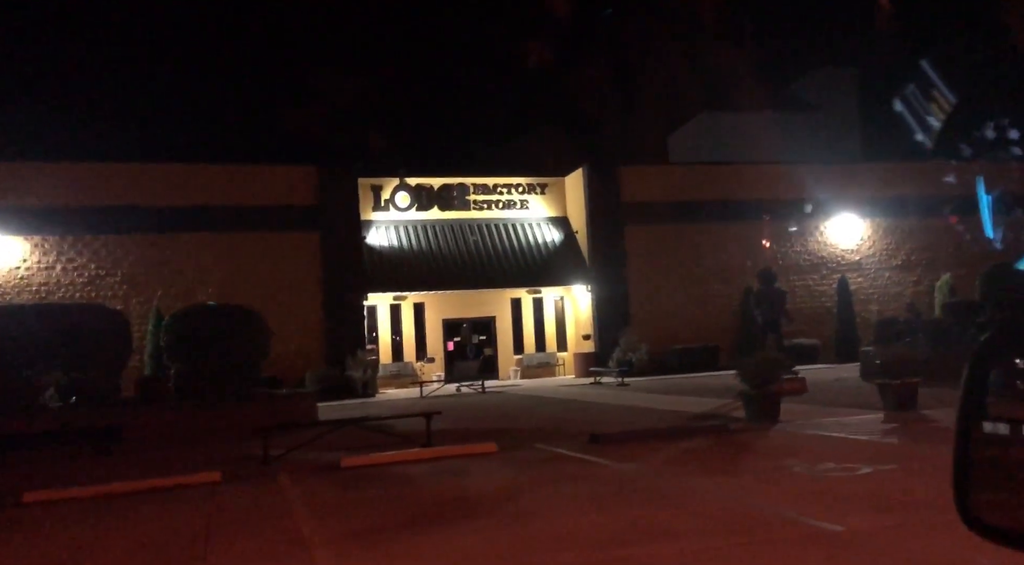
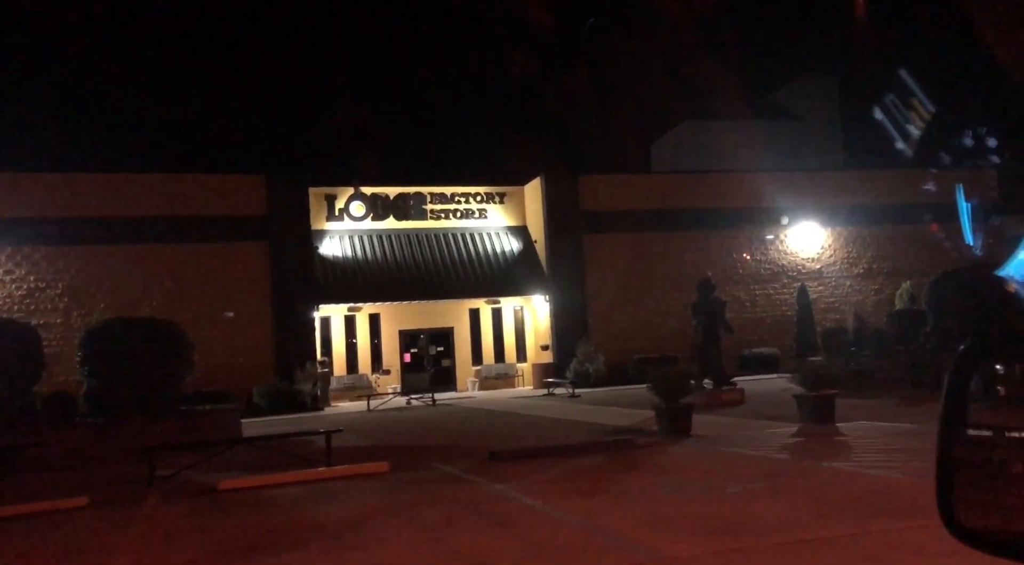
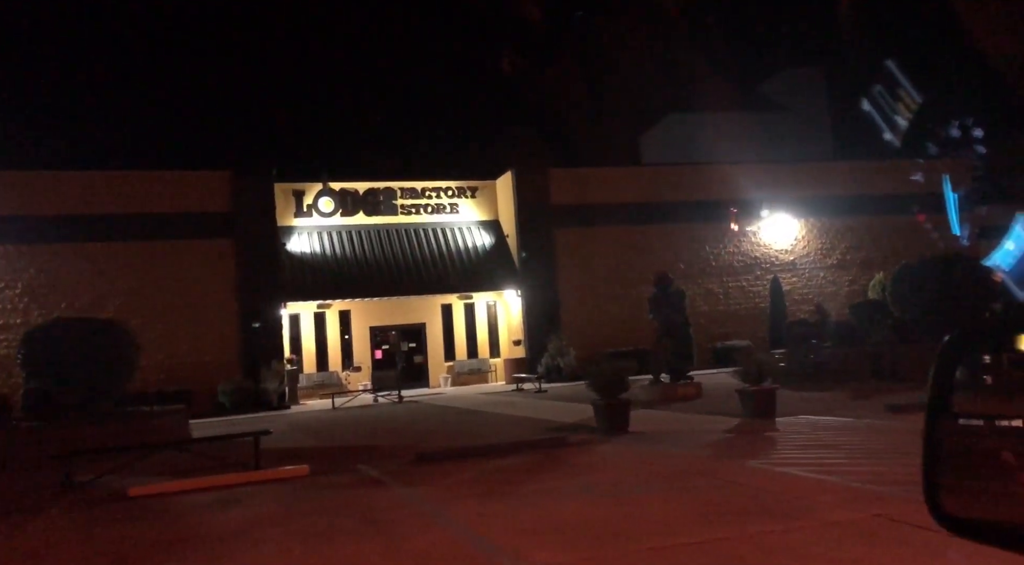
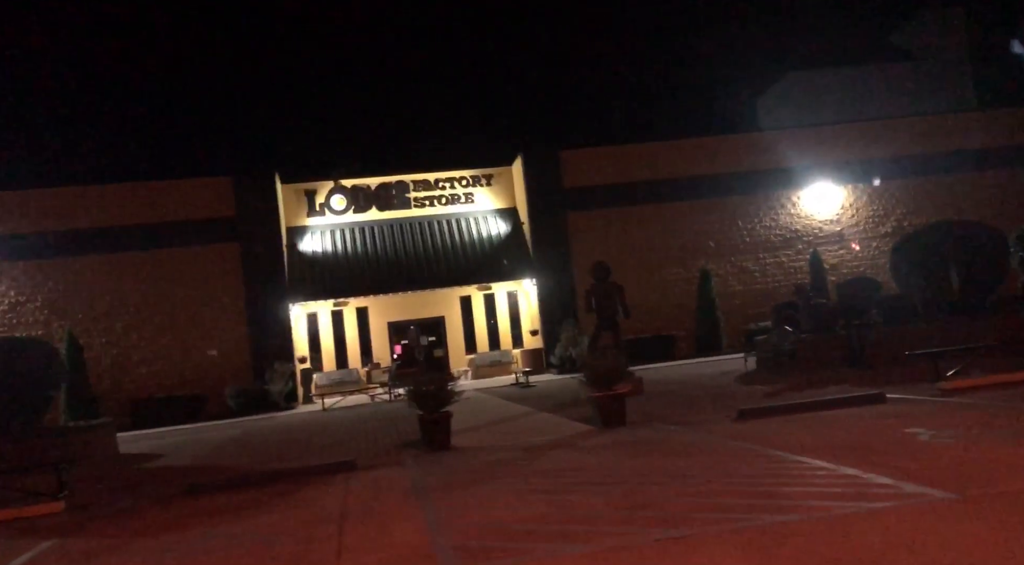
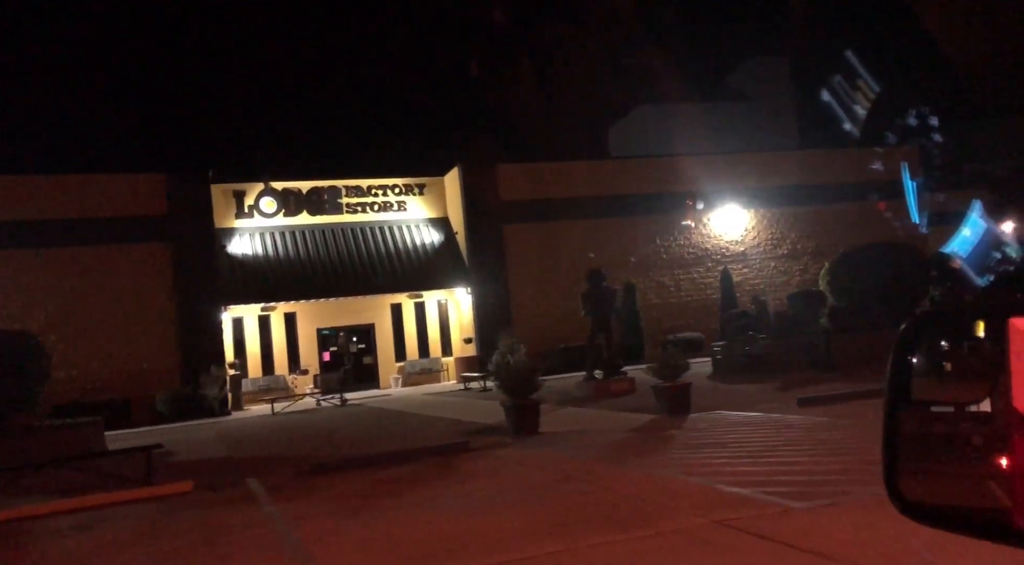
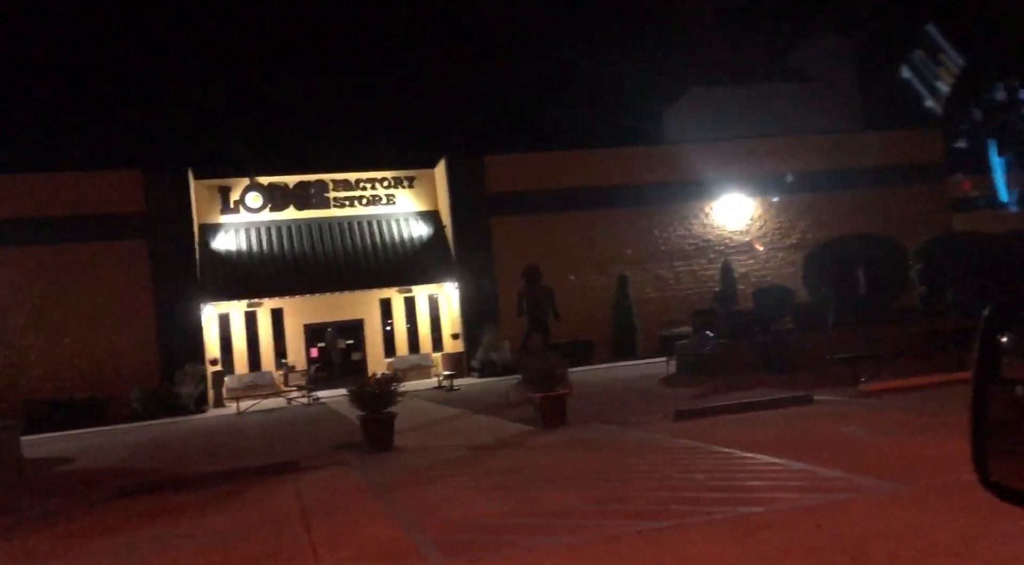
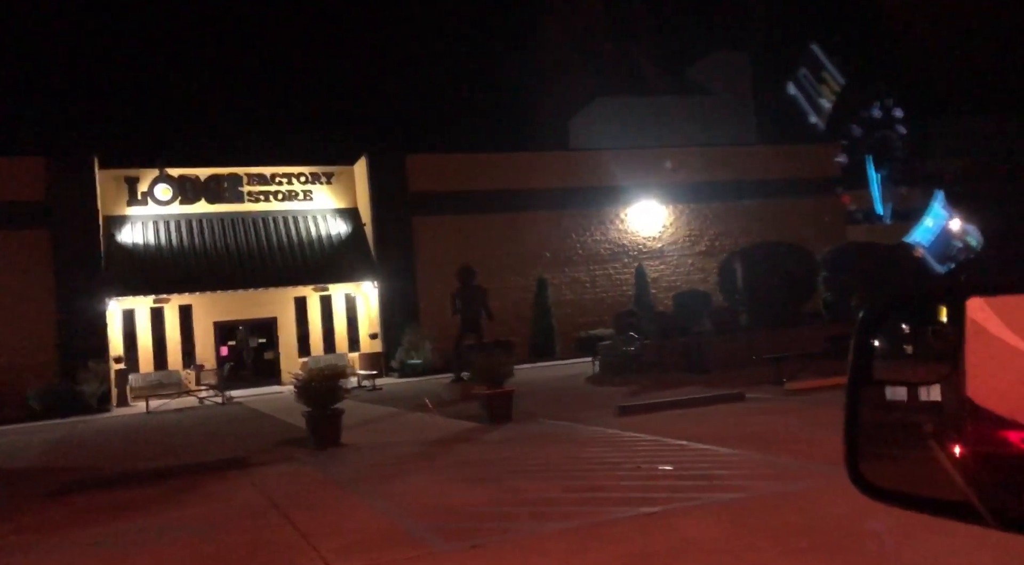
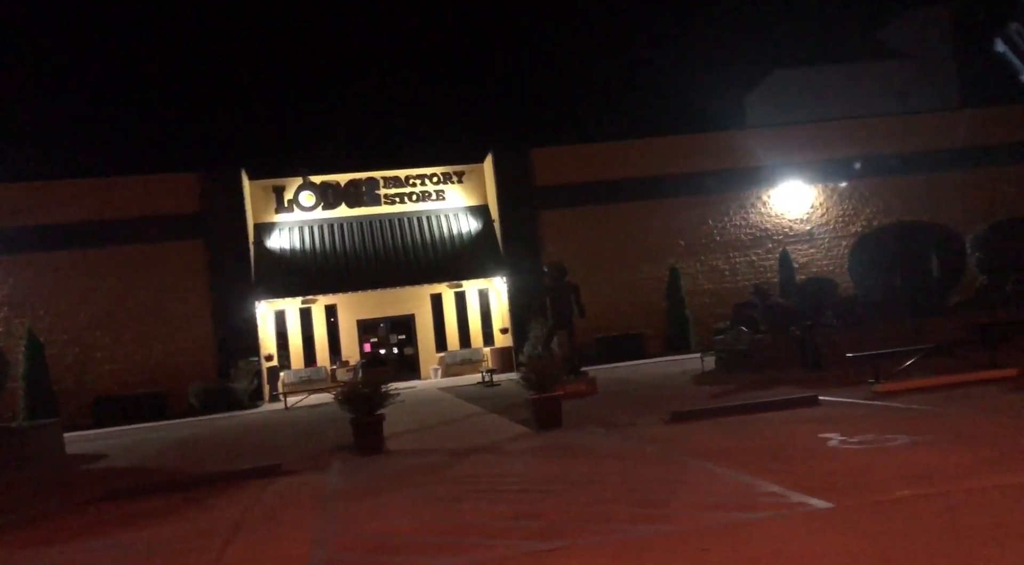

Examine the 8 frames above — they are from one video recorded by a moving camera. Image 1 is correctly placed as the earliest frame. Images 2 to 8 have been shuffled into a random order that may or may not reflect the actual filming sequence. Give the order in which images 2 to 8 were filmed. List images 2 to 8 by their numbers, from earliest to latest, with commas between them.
2, 3, 5, 7, 6, 4, 8
